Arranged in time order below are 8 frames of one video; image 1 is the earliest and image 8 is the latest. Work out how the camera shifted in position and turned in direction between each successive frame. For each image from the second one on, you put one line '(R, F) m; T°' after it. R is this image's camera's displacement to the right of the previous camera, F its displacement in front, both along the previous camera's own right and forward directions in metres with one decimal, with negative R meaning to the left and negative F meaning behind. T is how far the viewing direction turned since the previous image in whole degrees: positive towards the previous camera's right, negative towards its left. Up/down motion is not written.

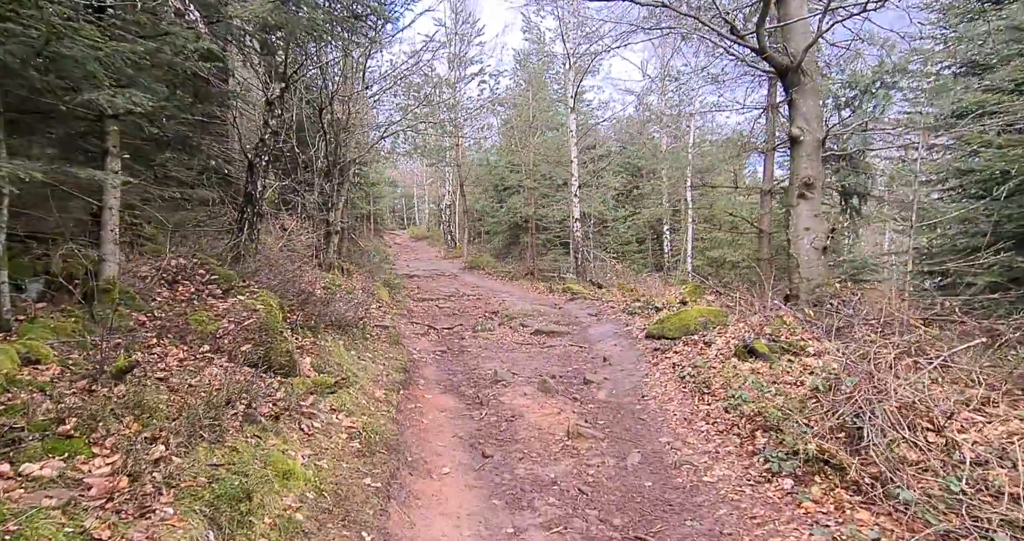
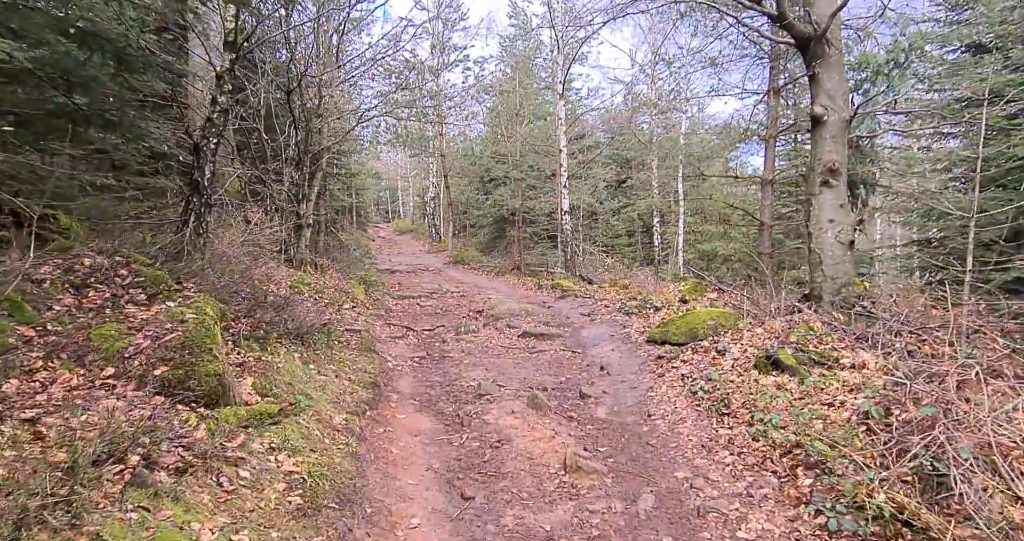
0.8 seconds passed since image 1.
(0.0, +1.1) m; +1°
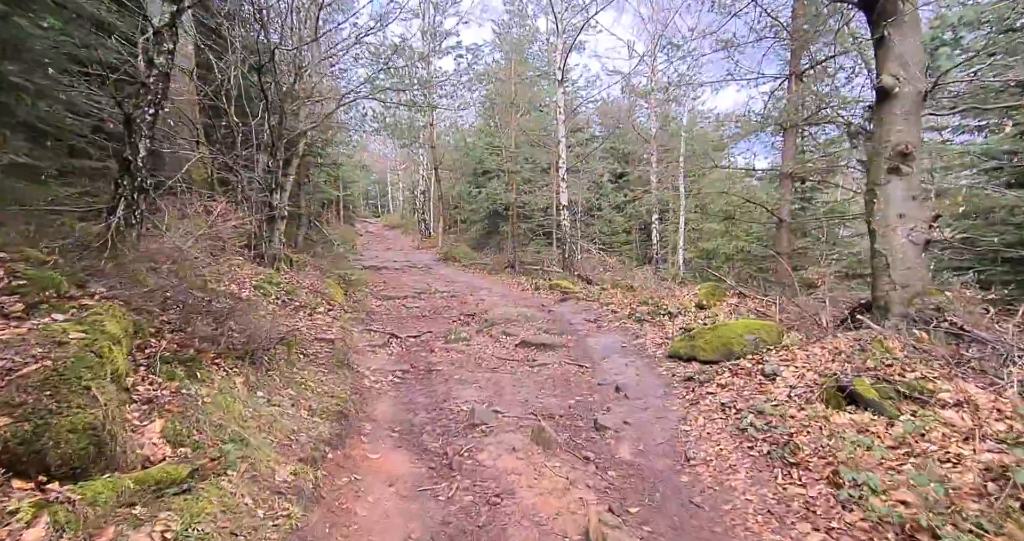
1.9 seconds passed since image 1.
(-0.1, +1.4) m; +1°
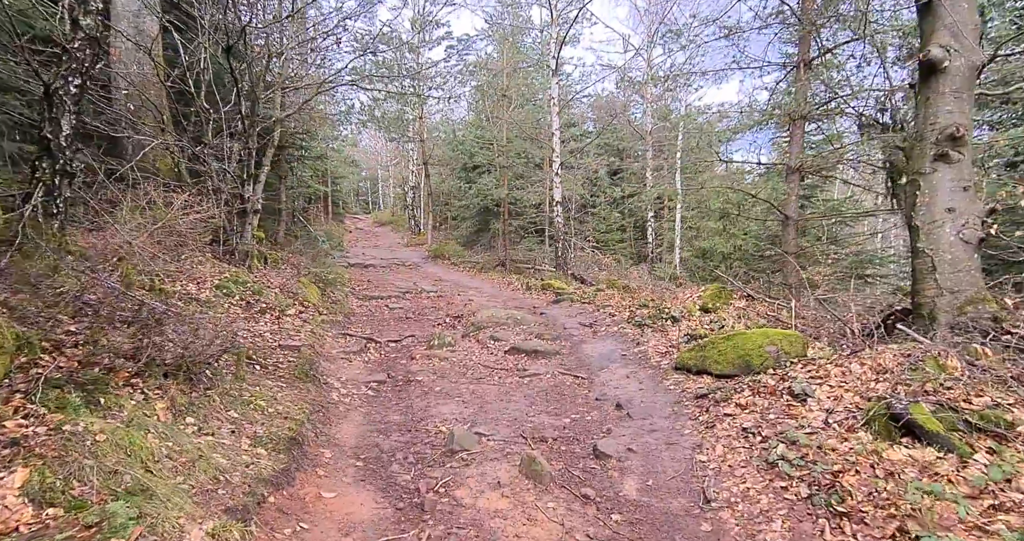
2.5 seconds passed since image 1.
(+0.1, +0.9) m; +1°
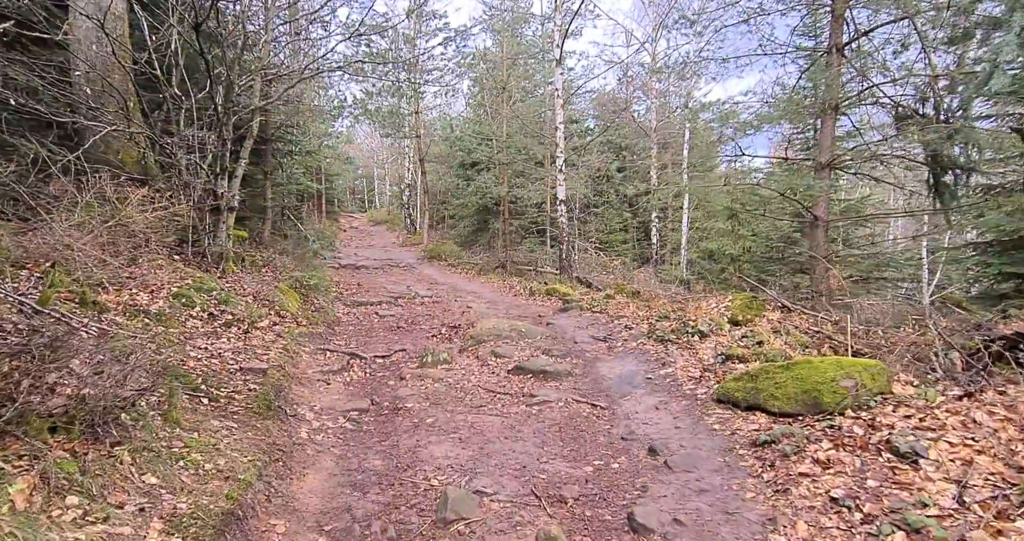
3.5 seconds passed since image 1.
(-0.1, +1.2) m; 0°
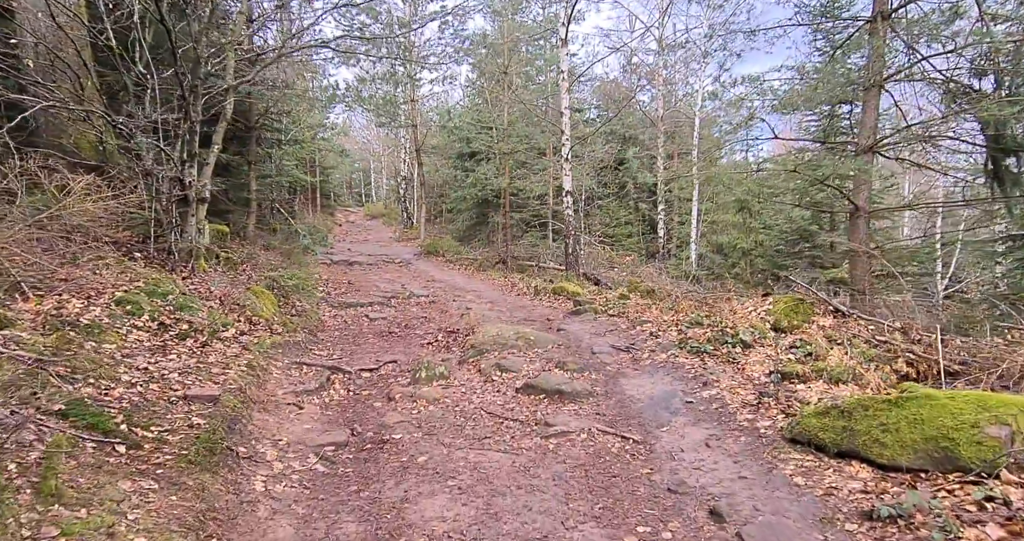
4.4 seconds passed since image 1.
(-0.1, +1.3) m; 0°
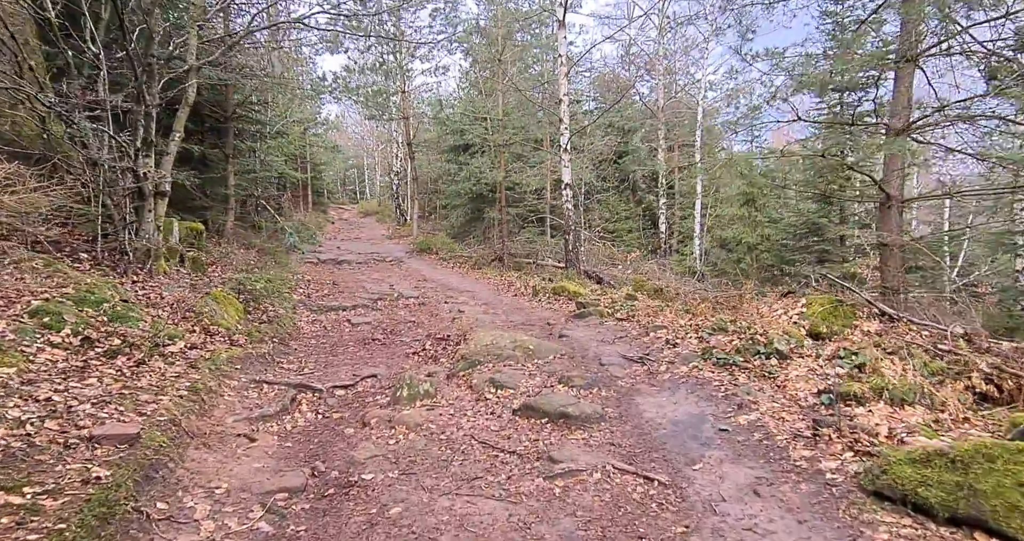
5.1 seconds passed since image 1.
(0.0, +1.1) m; 0°
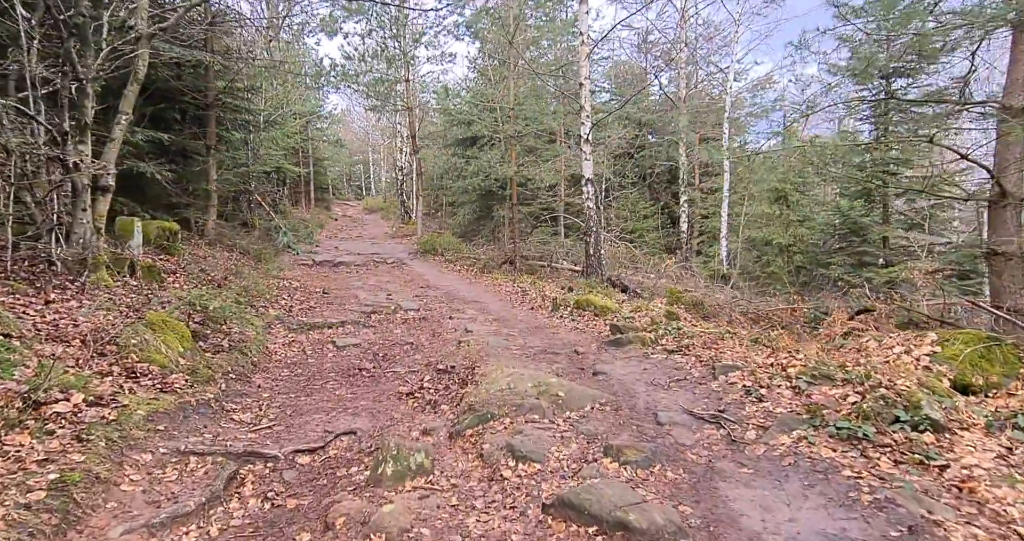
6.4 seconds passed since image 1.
(-0.2, +1.9) m; -1°
